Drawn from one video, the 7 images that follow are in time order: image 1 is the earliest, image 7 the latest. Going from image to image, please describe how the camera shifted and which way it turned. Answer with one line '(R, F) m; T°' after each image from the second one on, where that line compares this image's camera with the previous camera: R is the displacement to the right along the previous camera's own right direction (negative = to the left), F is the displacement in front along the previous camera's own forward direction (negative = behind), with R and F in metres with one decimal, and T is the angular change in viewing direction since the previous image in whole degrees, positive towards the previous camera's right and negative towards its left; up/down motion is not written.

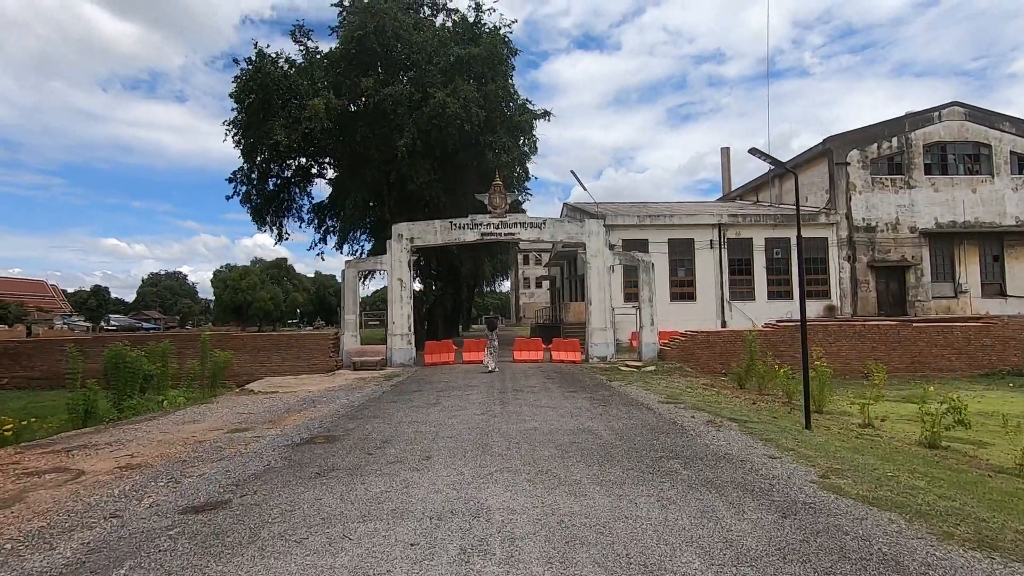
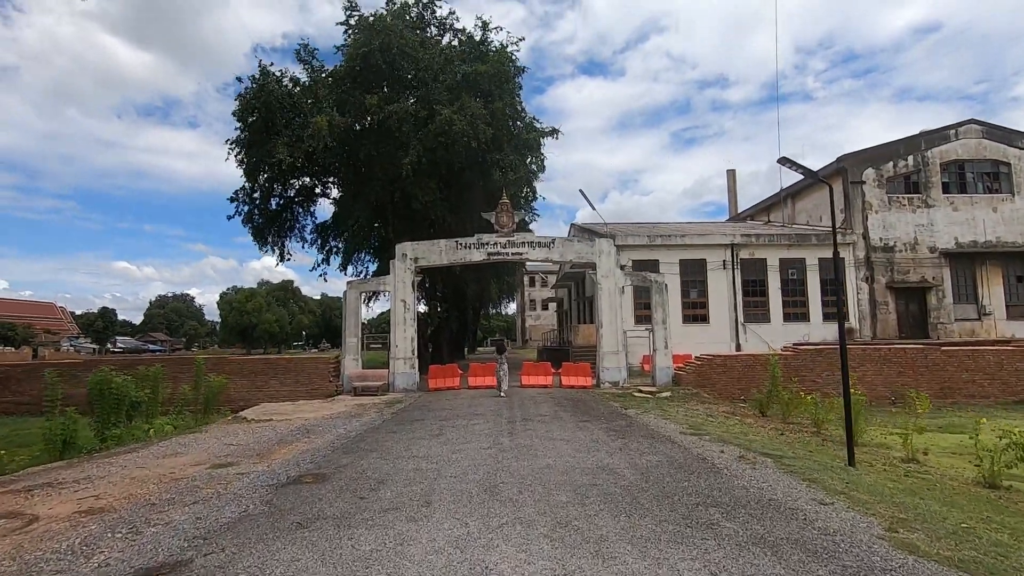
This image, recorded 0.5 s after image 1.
(-0.1, +0.8) m; -1°
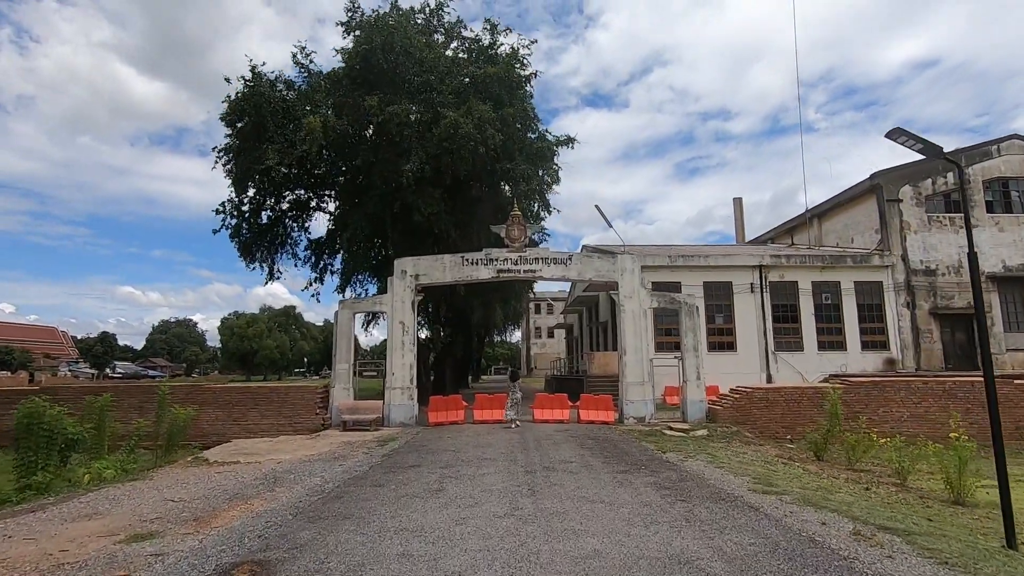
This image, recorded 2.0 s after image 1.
(-0.3, +2.3) m; 0°
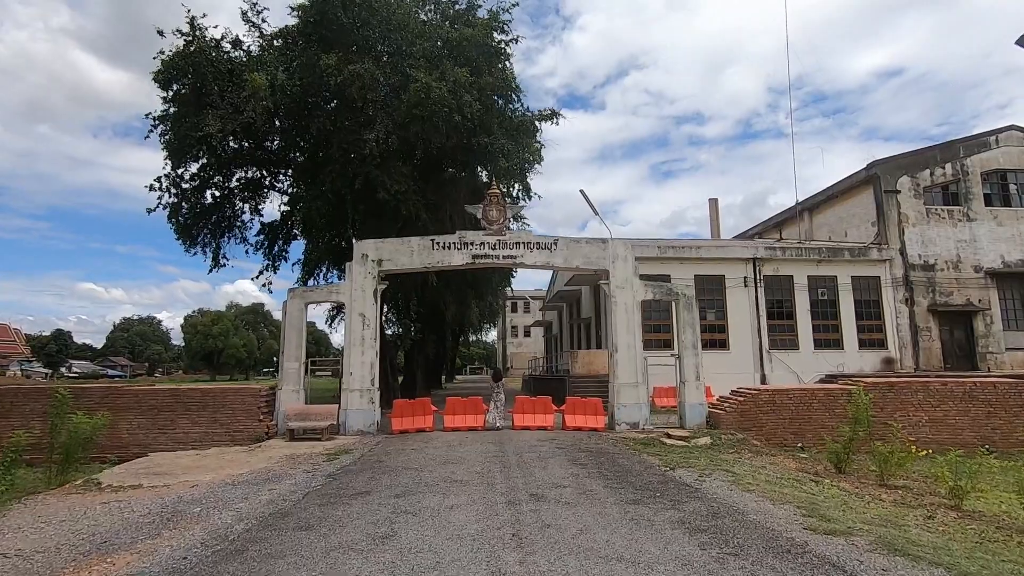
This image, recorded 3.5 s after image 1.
(-0.1, +2.3) m; +3°
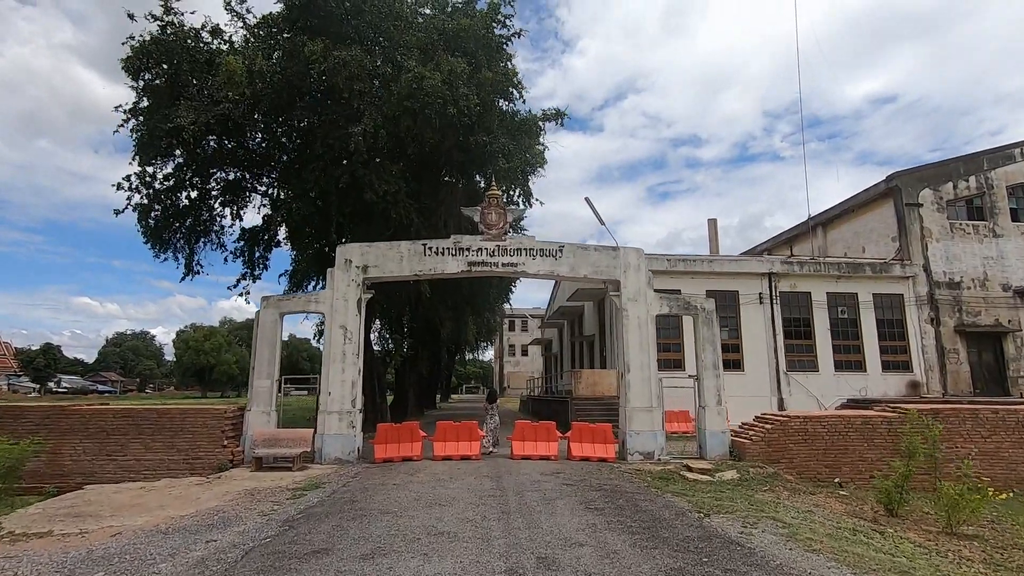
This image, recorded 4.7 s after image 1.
(-0.1, +1.7) m; 0°
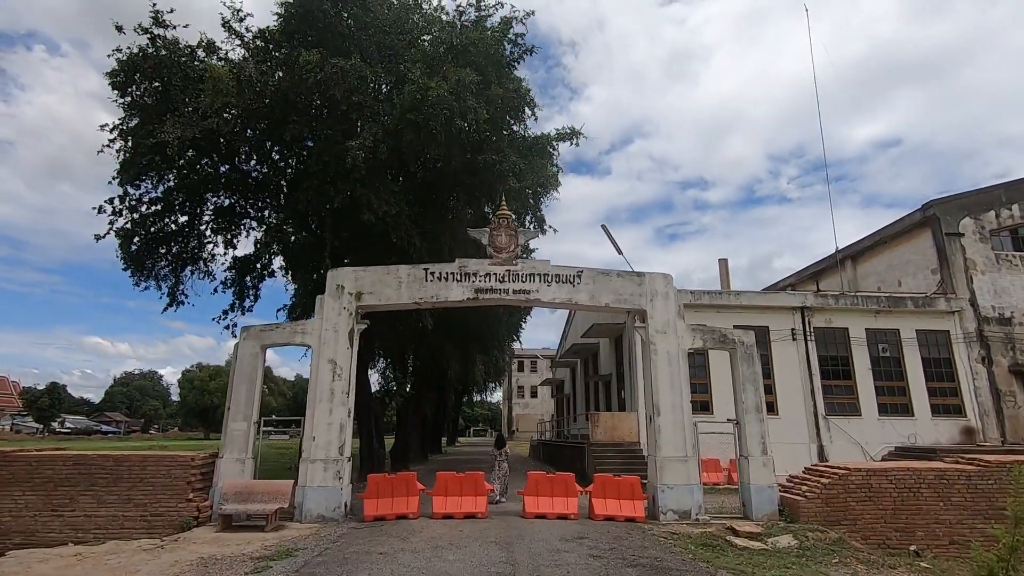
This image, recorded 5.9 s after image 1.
(-0.1, +1.7) m; -1°
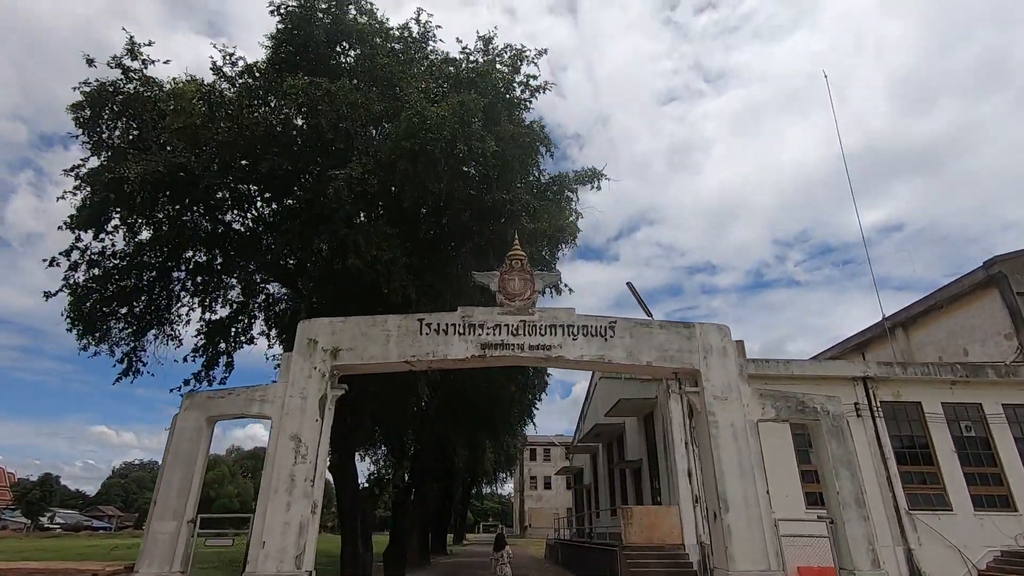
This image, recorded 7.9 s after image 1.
(-0.1, +2.7) m; -1°
